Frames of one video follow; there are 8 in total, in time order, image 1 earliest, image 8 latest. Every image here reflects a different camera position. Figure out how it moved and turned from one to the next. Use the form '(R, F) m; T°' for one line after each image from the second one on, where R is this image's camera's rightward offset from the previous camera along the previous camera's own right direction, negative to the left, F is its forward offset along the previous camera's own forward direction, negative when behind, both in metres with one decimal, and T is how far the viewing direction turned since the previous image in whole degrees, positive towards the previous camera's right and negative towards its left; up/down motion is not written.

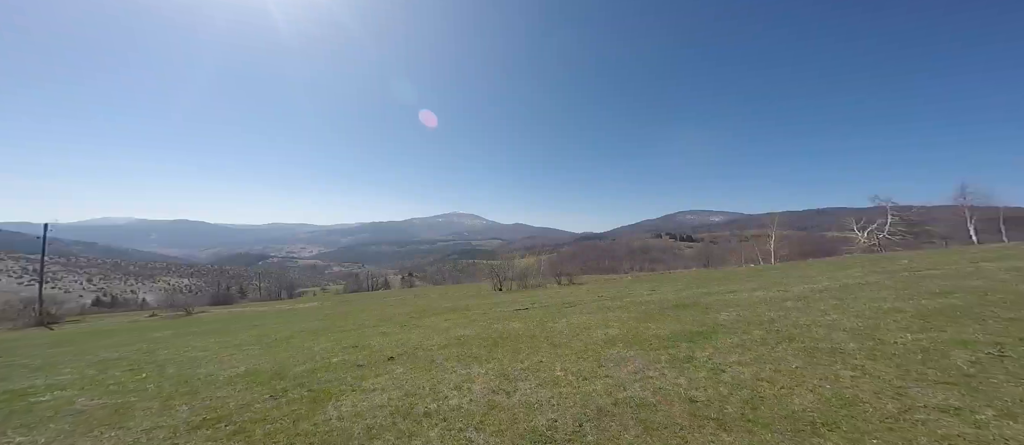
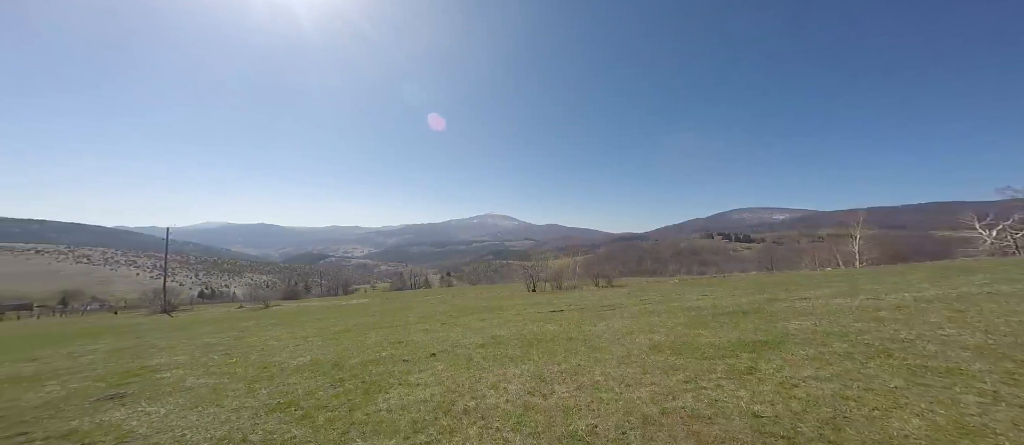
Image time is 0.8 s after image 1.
(-0.1, 0.0) m; -5°
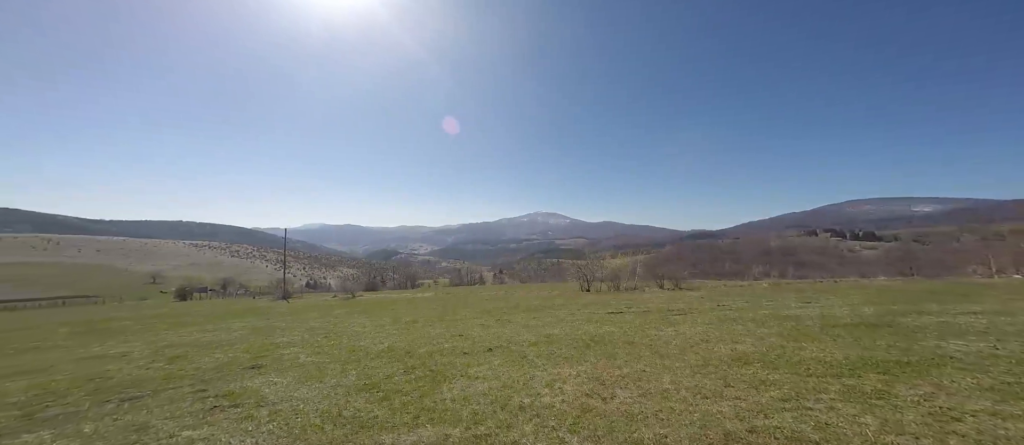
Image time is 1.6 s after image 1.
(-0.2, +0.1) m; -8°
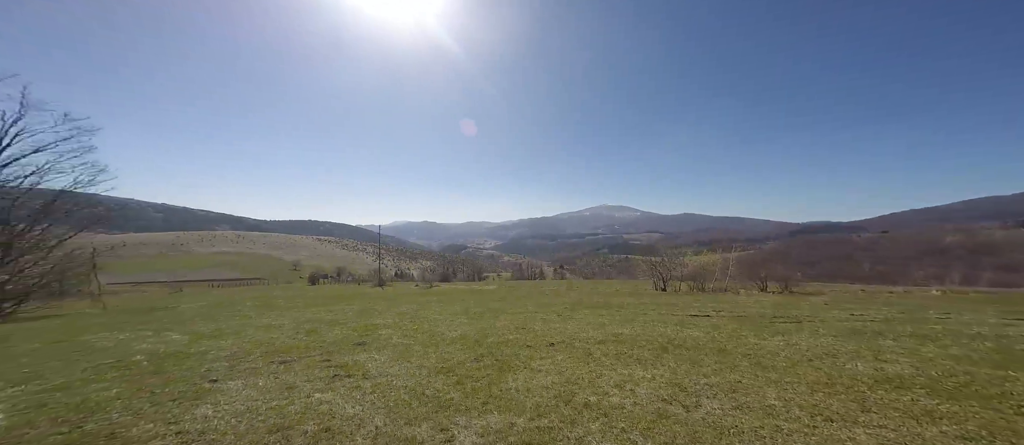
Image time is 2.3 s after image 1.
(-0.3, +0.3) m; -9°
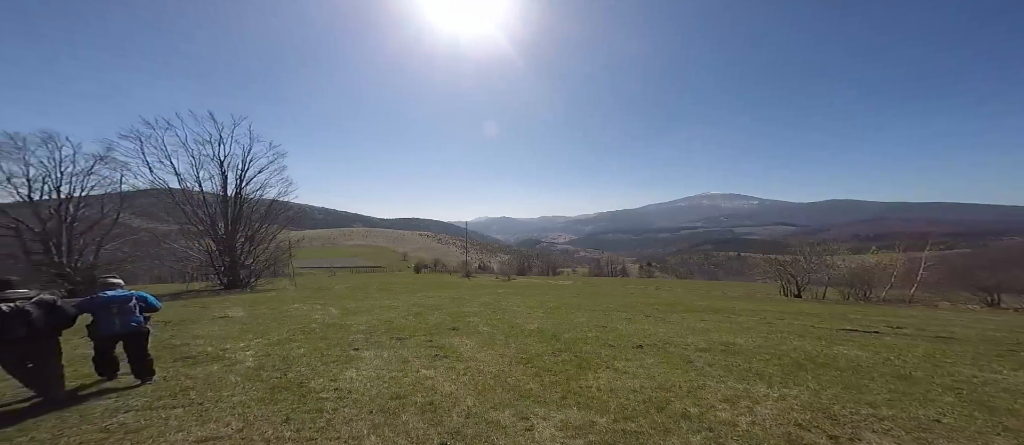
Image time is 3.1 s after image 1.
(-0.8, +0.3) m; -11°
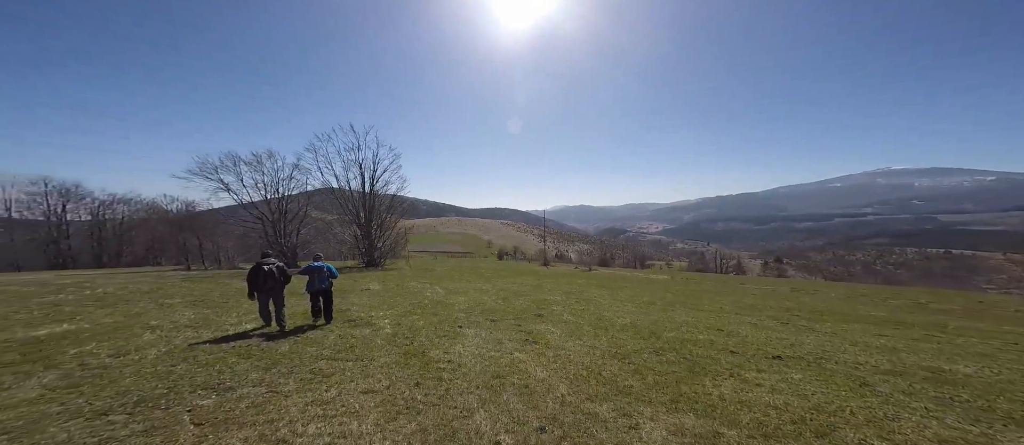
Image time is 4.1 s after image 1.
(-2.1, +0.7) m; -11°
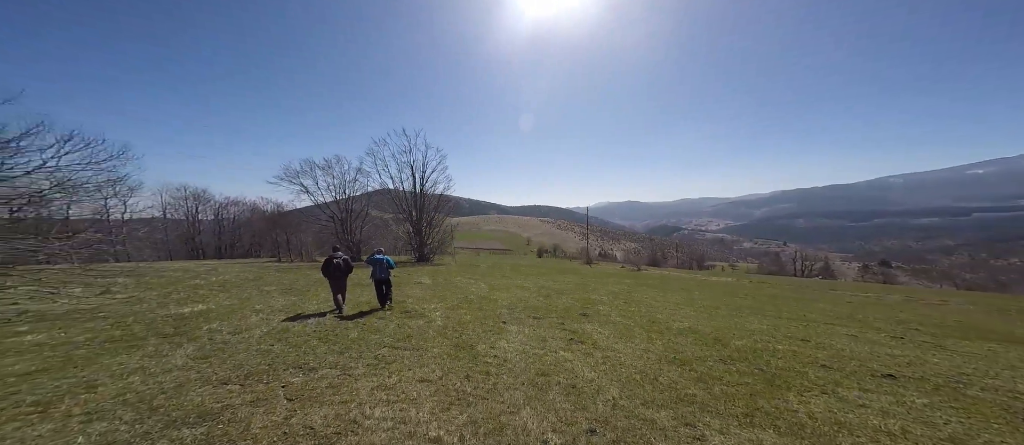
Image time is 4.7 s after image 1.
(-1.2, +1.2) m; -6°
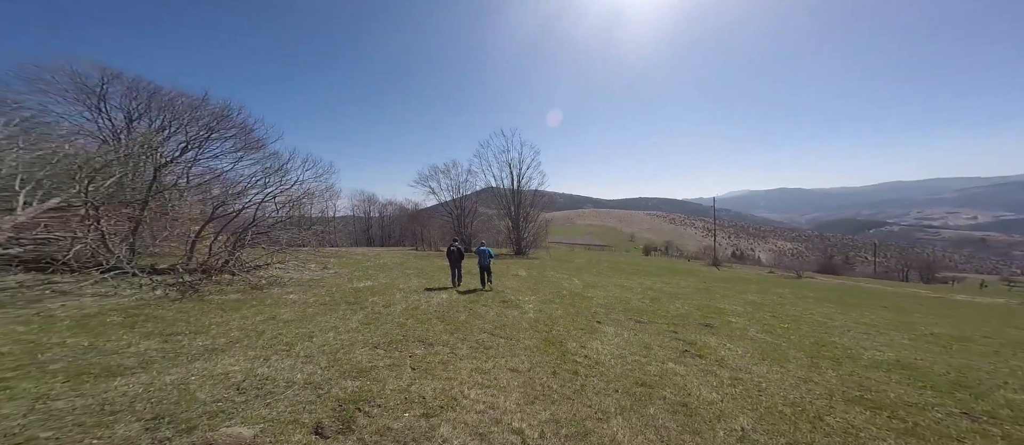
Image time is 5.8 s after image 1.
(+15.0, +7.4) m; -23°
